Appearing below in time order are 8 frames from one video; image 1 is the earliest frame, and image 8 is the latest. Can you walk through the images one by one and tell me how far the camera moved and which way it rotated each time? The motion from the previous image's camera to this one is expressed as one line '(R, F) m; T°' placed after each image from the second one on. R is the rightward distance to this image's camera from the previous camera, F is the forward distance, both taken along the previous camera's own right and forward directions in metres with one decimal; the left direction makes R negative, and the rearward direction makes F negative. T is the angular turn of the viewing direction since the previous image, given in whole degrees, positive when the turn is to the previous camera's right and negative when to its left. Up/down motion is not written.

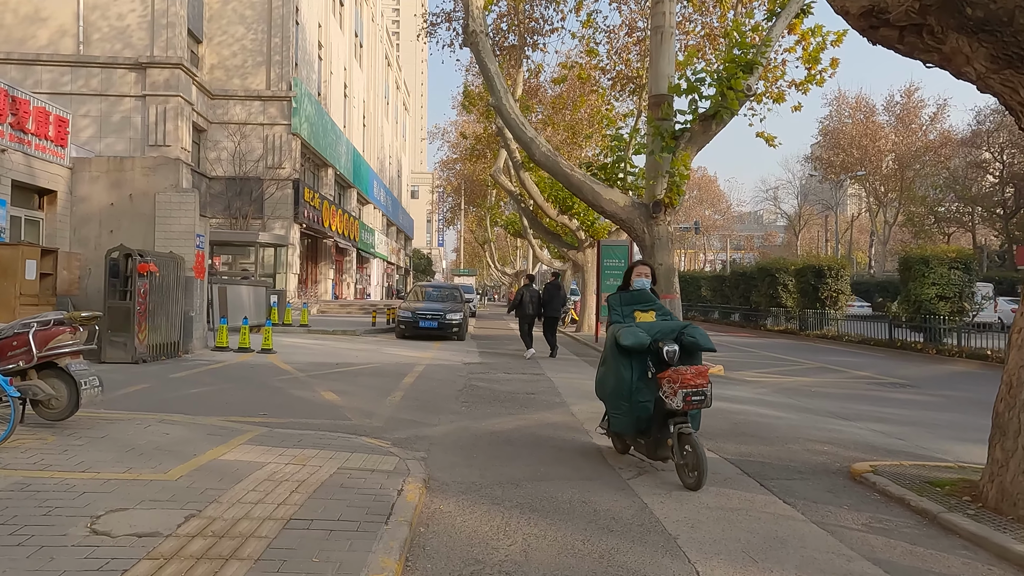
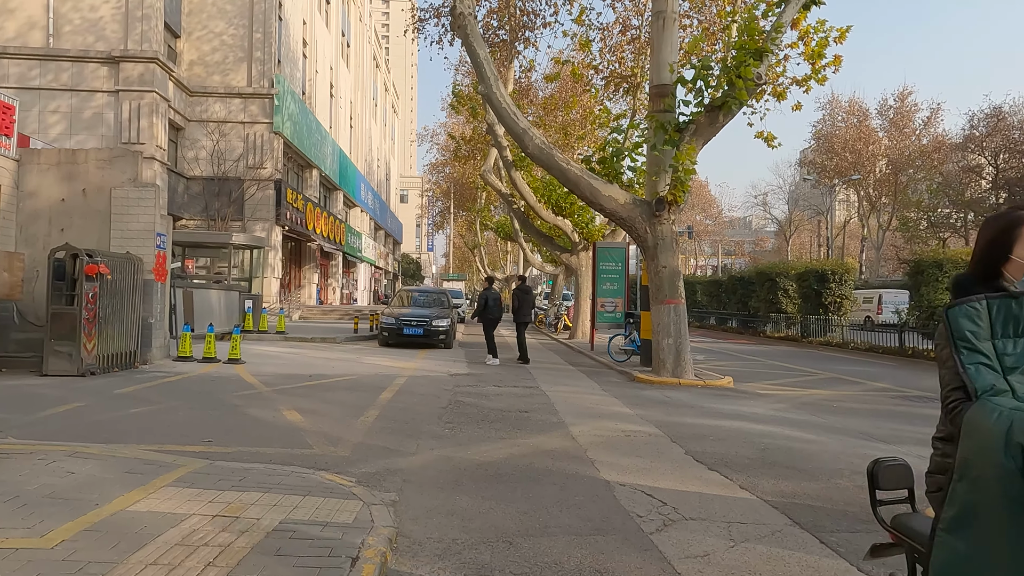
(0.0, +1.0) m; +1°
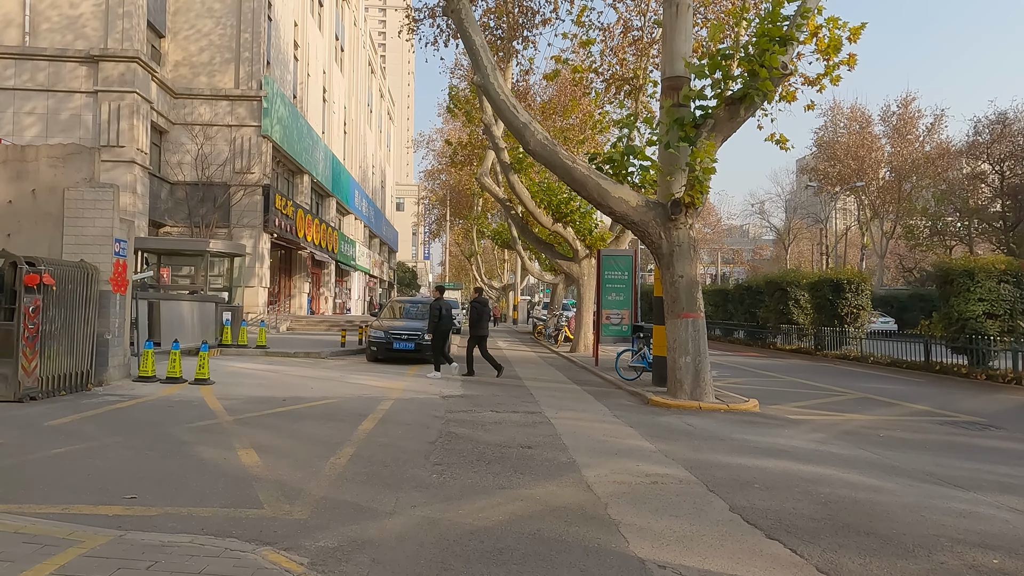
(0.0, +1.2) m; 0°
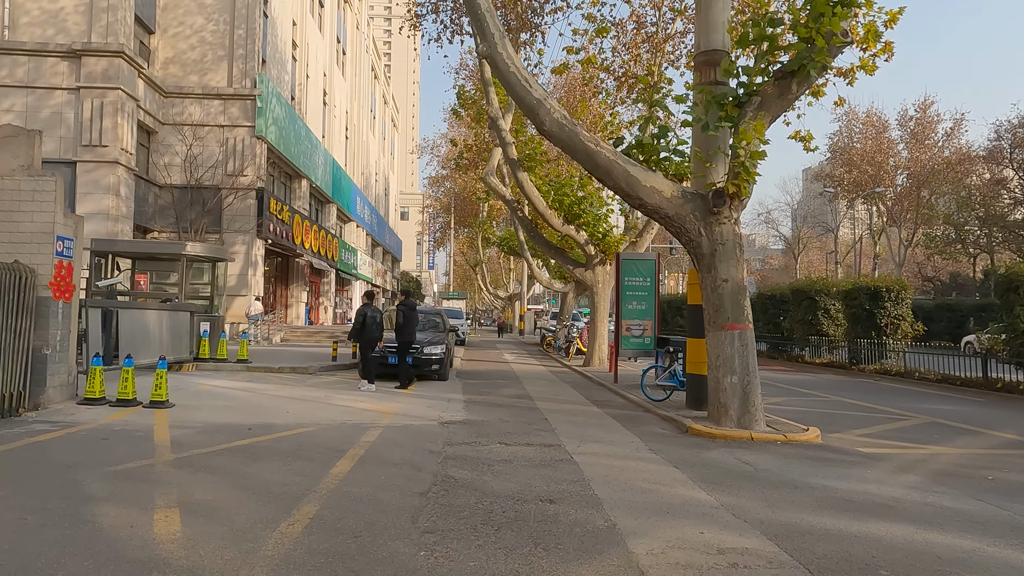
(-0.1, +1.6) m; 0°
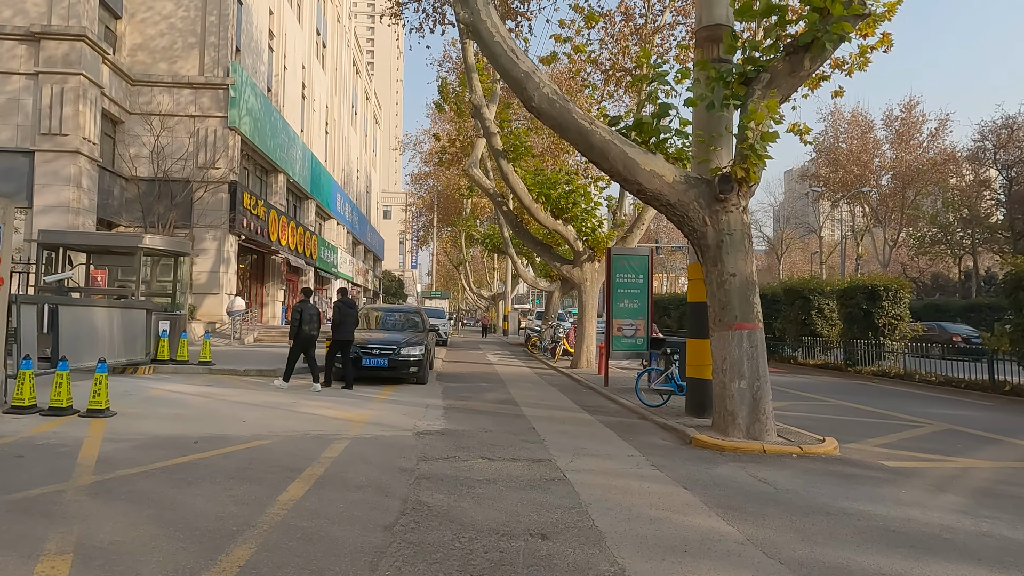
(0.0, +0.9) m; +1°
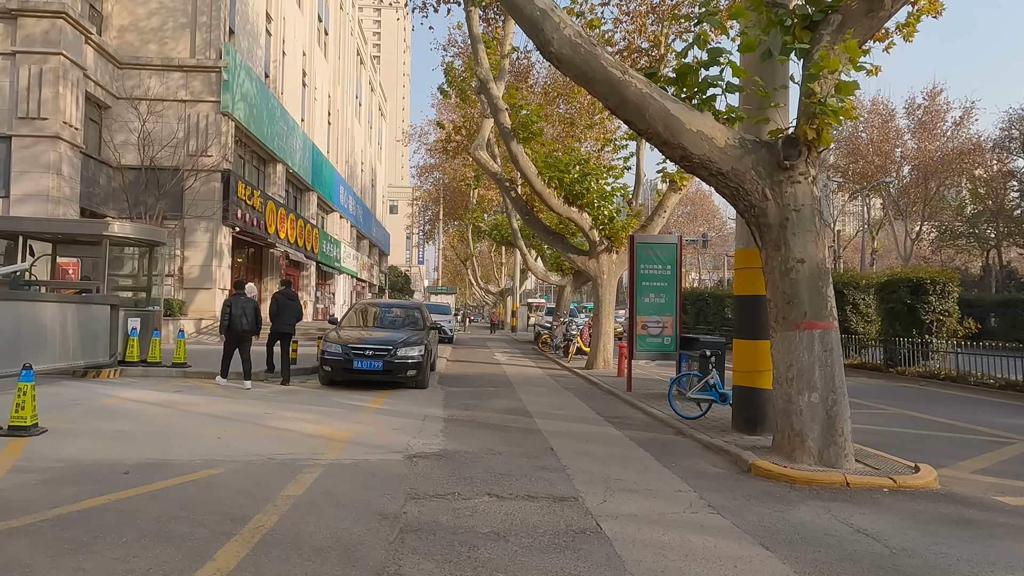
(-0.1, +1.5) m; -1°
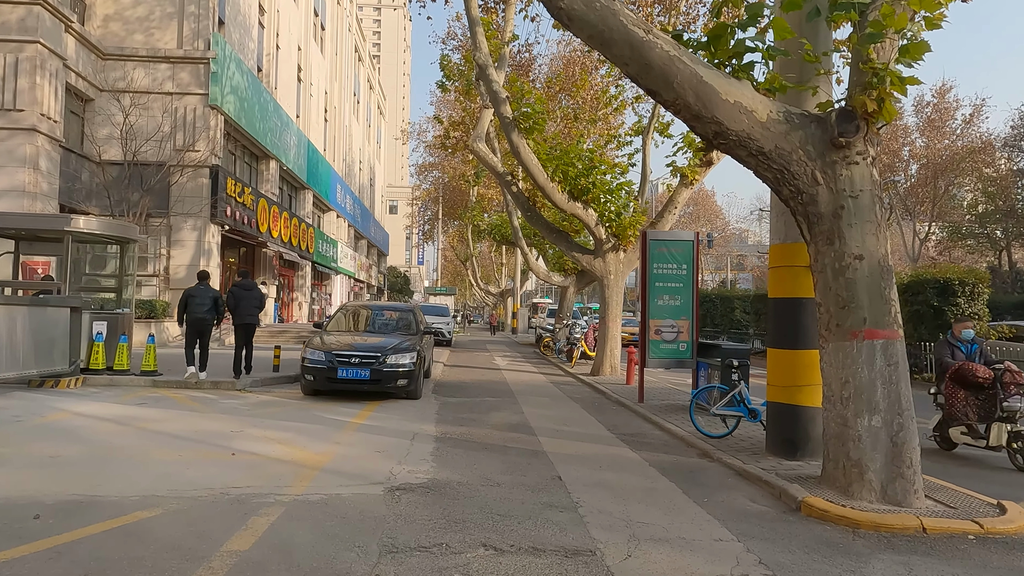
(0.0, +1.0) m; 0°
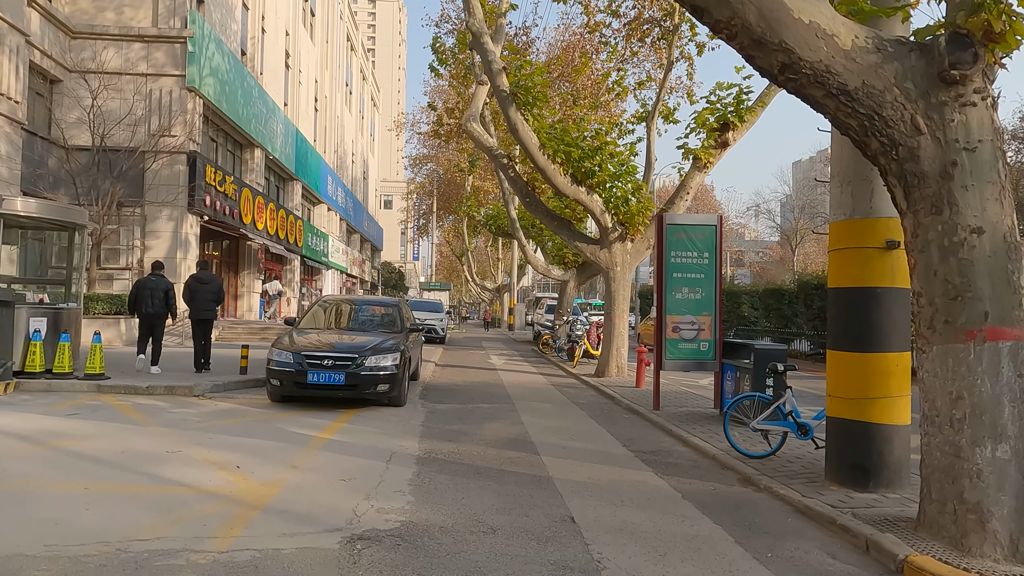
(0.0, +1.3) m; 0°
